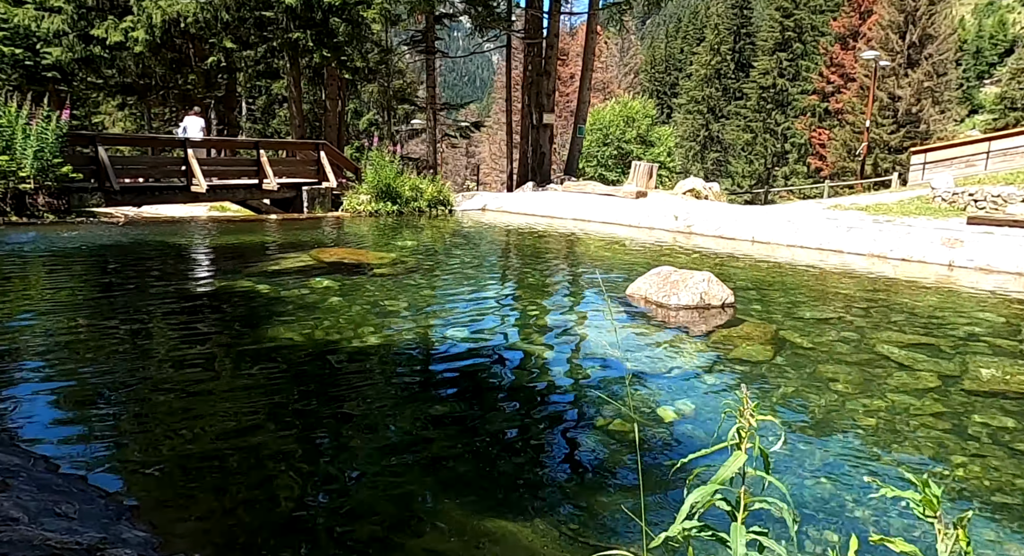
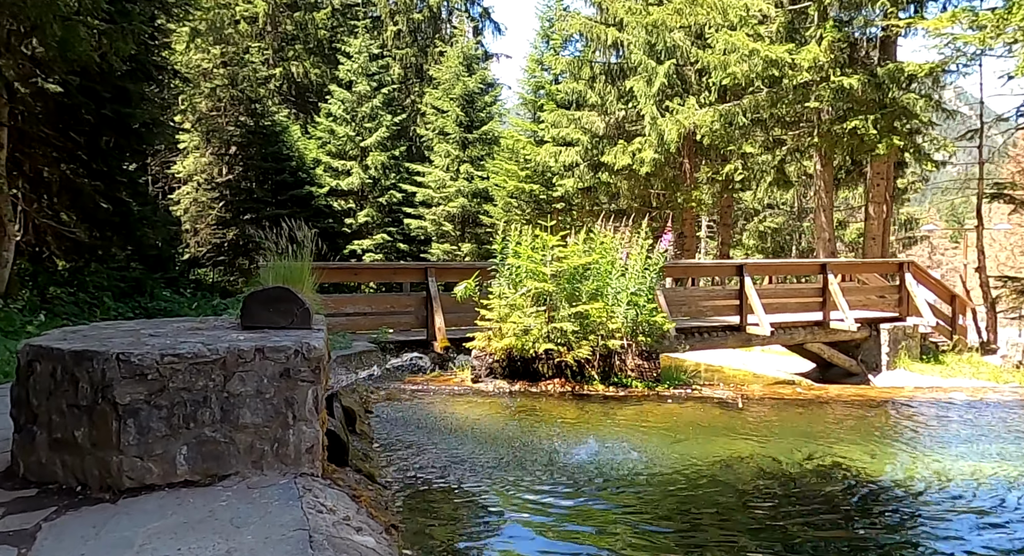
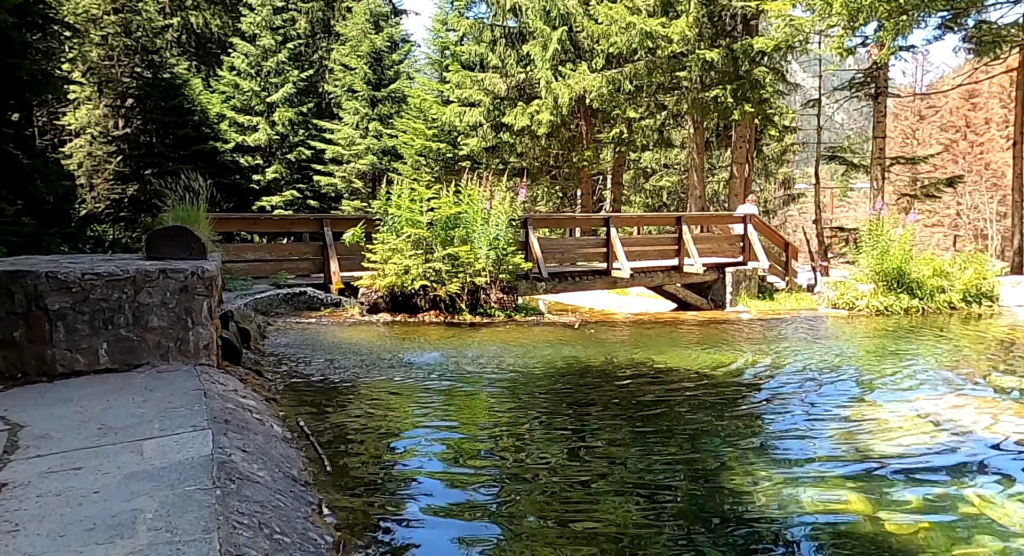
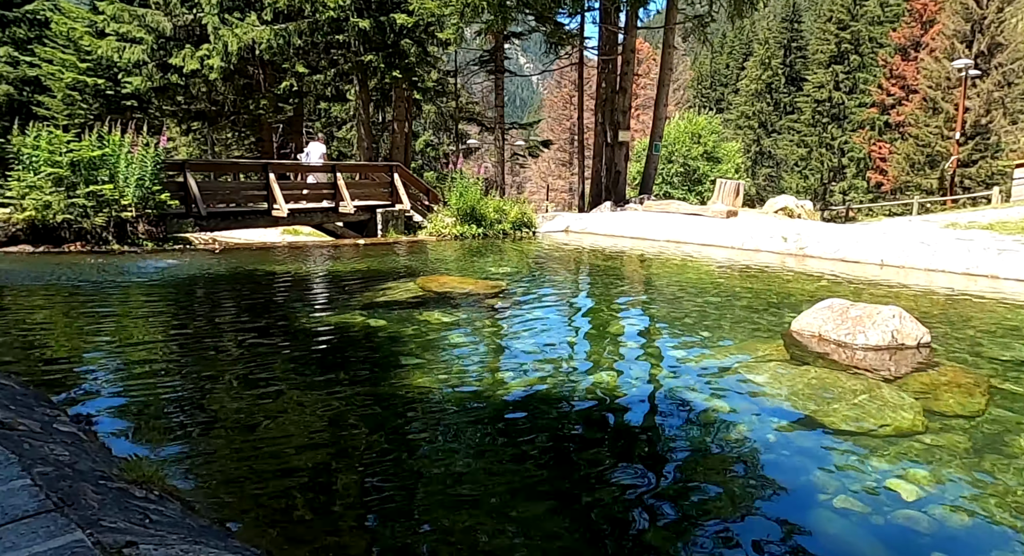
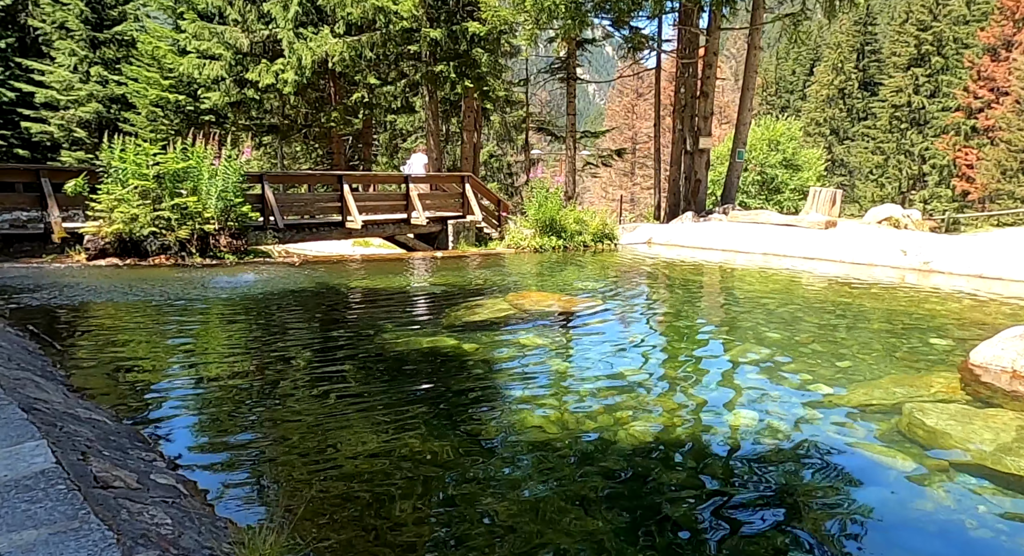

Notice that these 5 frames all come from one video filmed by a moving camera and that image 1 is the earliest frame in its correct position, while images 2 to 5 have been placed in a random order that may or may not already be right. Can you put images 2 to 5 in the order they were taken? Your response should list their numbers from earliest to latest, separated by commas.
4, 5, 3, 2
